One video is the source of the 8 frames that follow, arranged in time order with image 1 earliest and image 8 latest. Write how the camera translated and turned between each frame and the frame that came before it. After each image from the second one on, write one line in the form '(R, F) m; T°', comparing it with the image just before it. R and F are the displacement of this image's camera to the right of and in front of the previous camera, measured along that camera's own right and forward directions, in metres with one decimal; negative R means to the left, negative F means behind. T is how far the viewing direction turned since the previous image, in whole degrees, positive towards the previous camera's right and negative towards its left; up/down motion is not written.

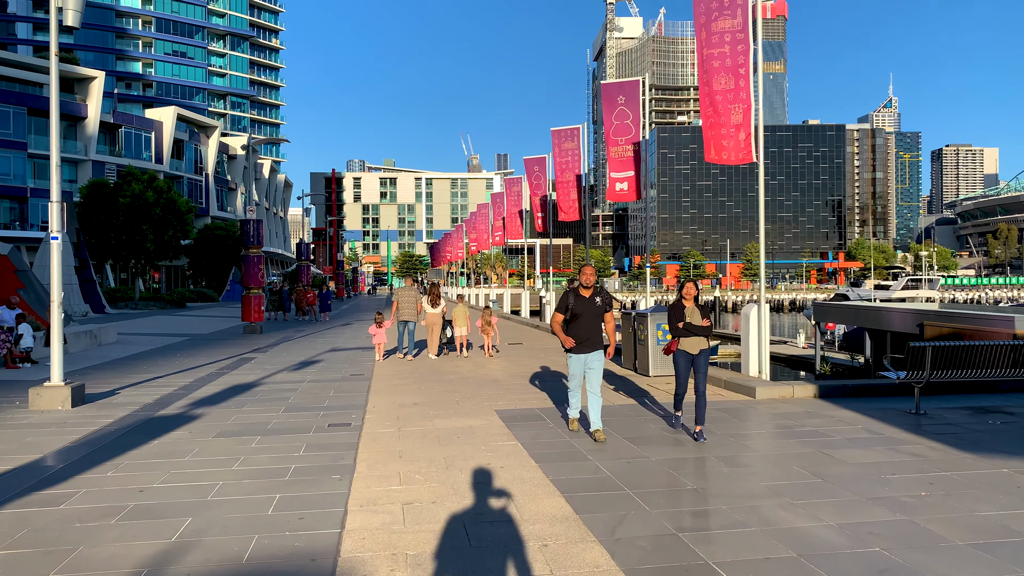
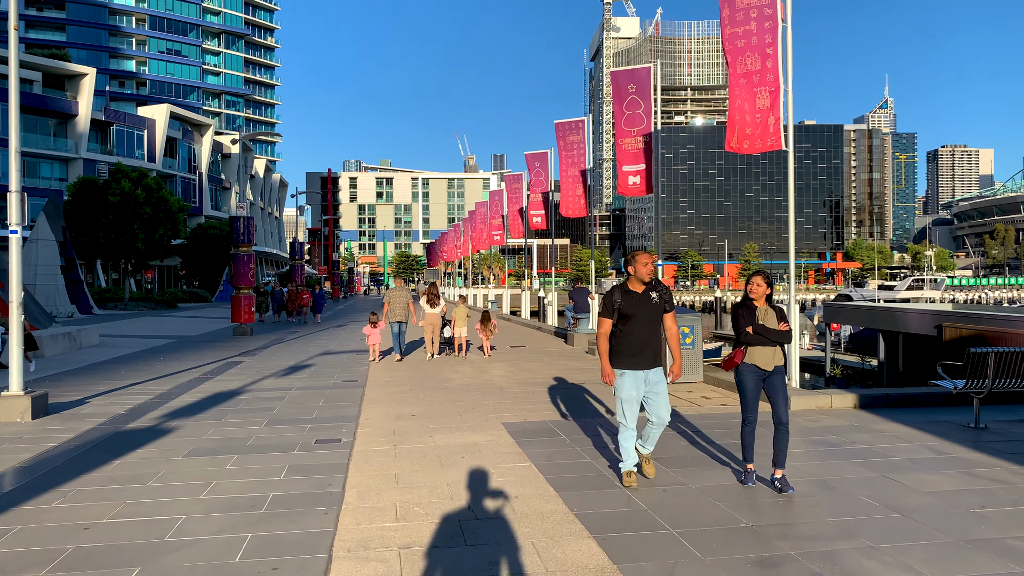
(-0.1, +0.9) m; 0°
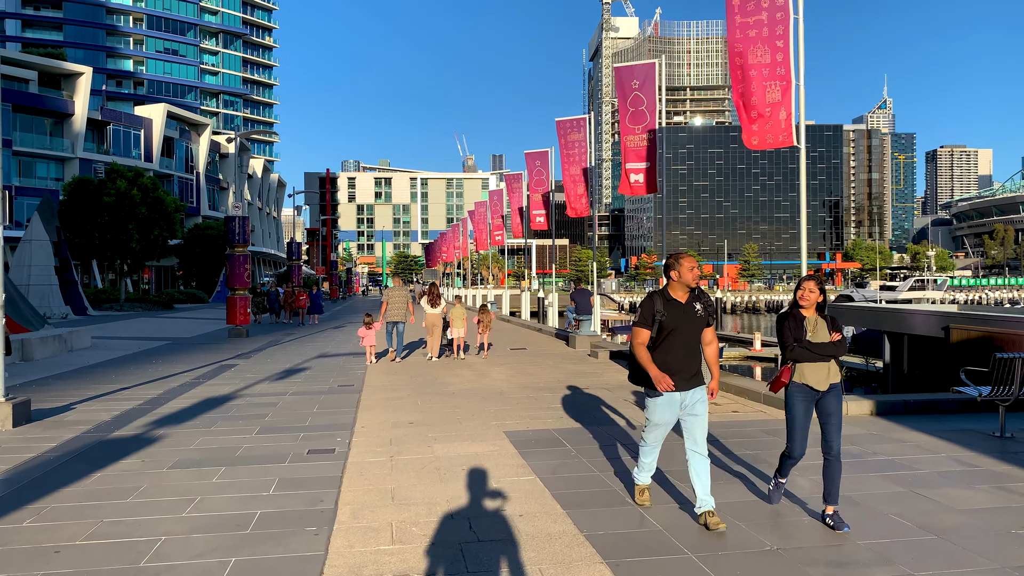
(0.0, +0.3) m; 0°
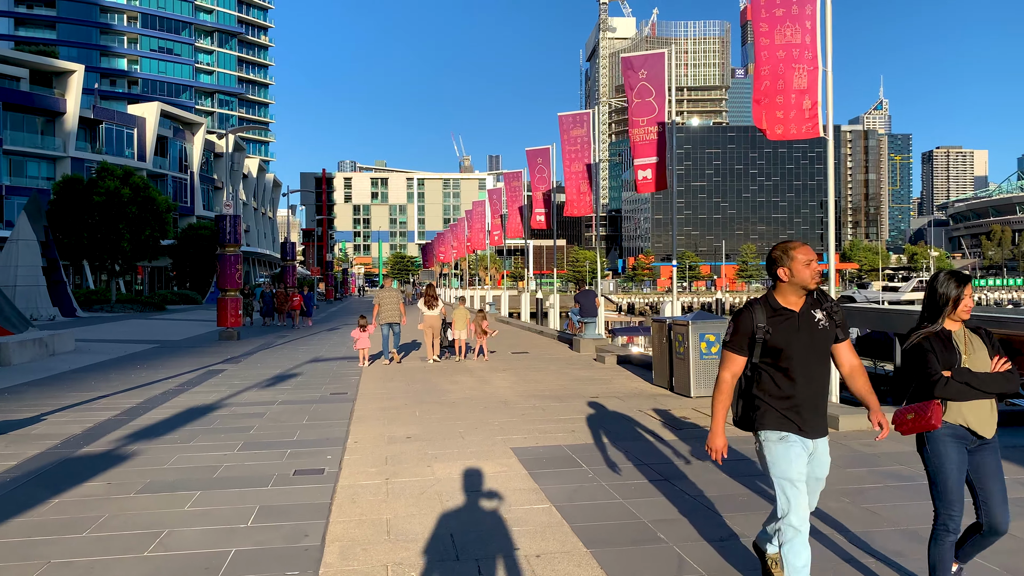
(-0.1, +0.7) m; 0°
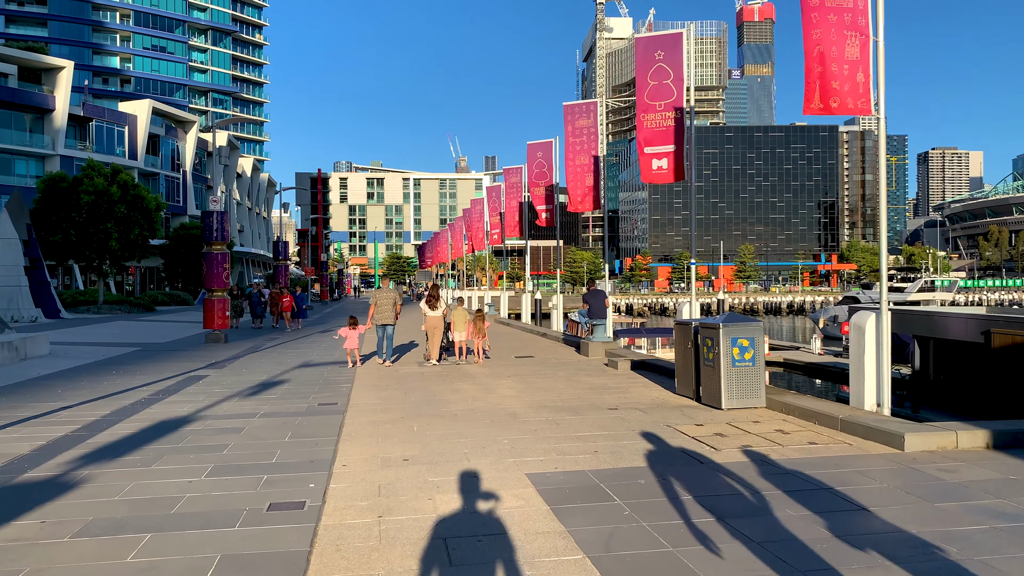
(-0.1, +1.0) m; 0°
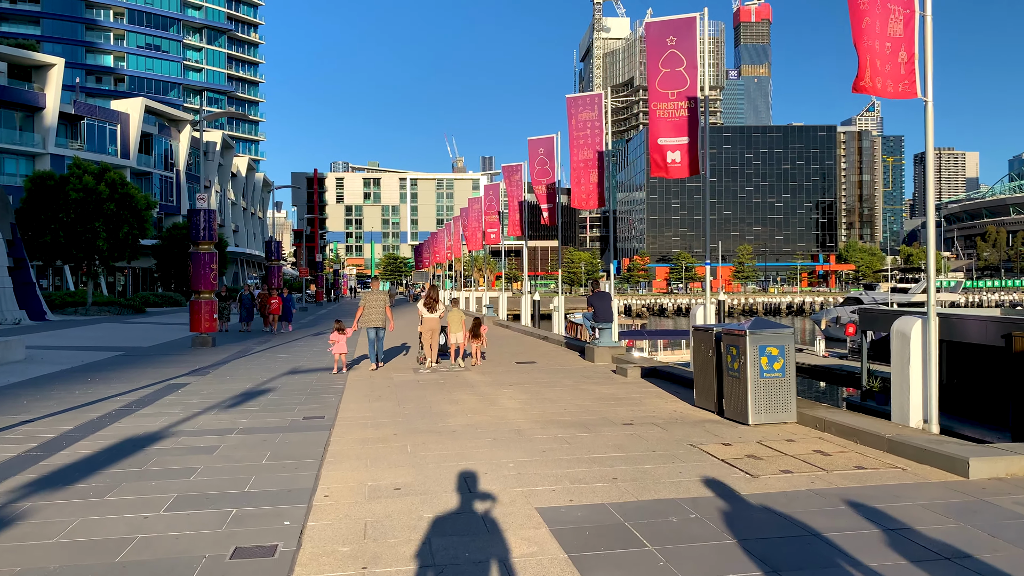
(-0.1, +0.8) m; 0°
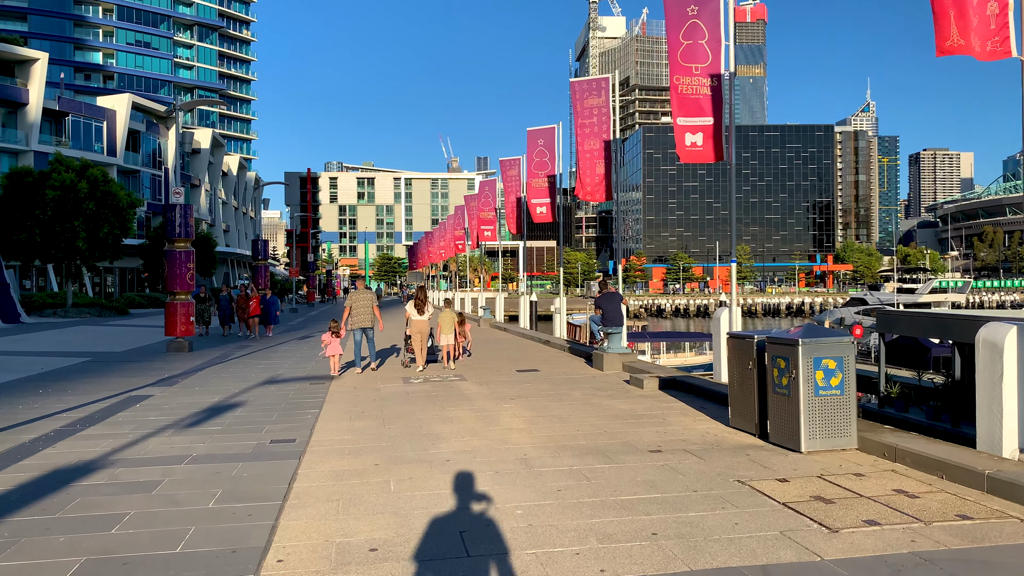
(-0.1, +1.3) m; 0°
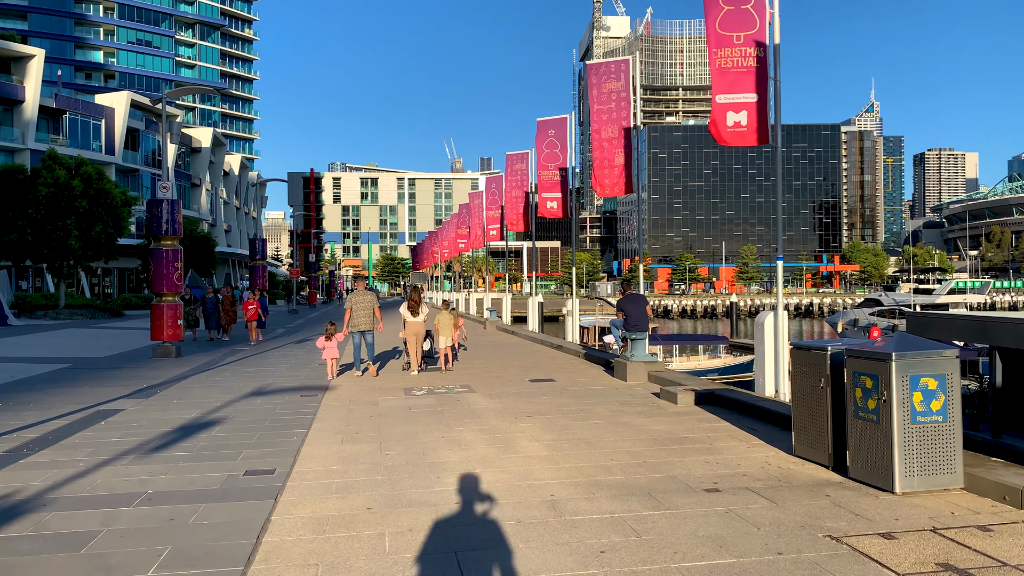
(-0.1, +1.2) m; 0°
